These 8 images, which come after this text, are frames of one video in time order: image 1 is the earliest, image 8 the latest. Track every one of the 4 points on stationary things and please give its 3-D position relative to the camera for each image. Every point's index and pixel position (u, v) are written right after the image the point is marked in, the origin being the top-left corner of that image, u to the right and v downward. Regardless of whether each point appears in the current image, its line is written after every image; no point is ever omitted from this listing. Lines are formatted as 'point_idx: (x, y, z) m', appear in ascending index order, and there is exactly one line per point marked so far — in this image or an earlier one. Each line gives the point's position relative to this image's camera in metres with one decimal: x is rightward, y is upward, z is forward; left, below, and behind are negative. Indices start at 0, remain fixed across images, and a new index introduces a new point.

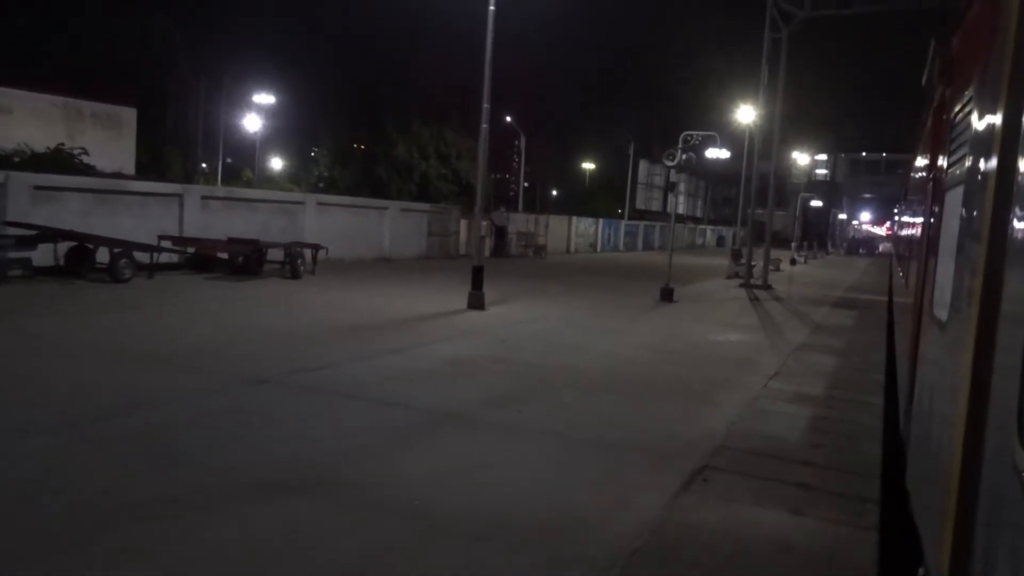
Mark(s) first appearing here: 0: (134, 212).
0: (-7.7, +1.6, +17.0) m
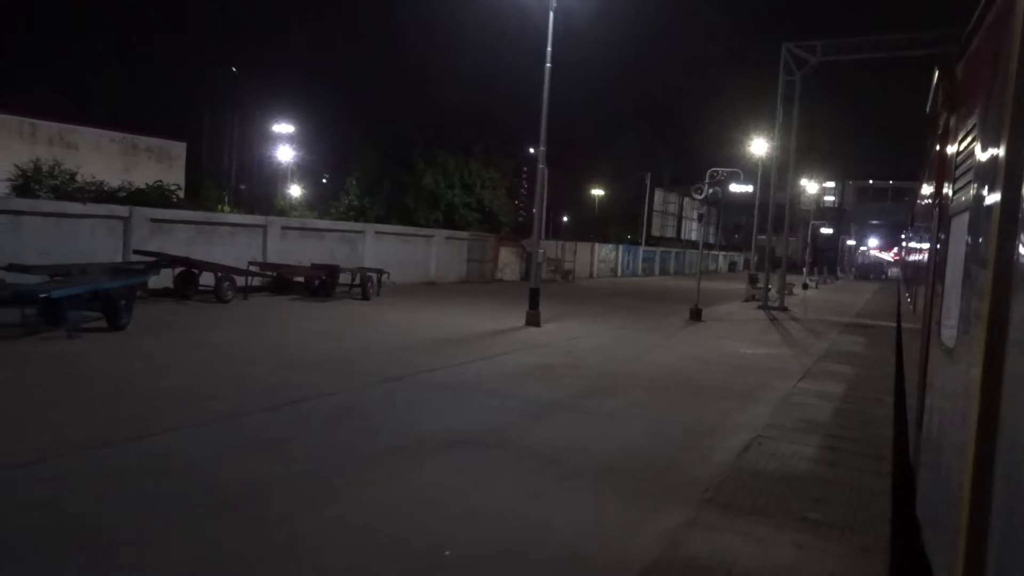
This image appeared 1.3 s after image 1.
0: (-6.6, +1.1, +19.3) m
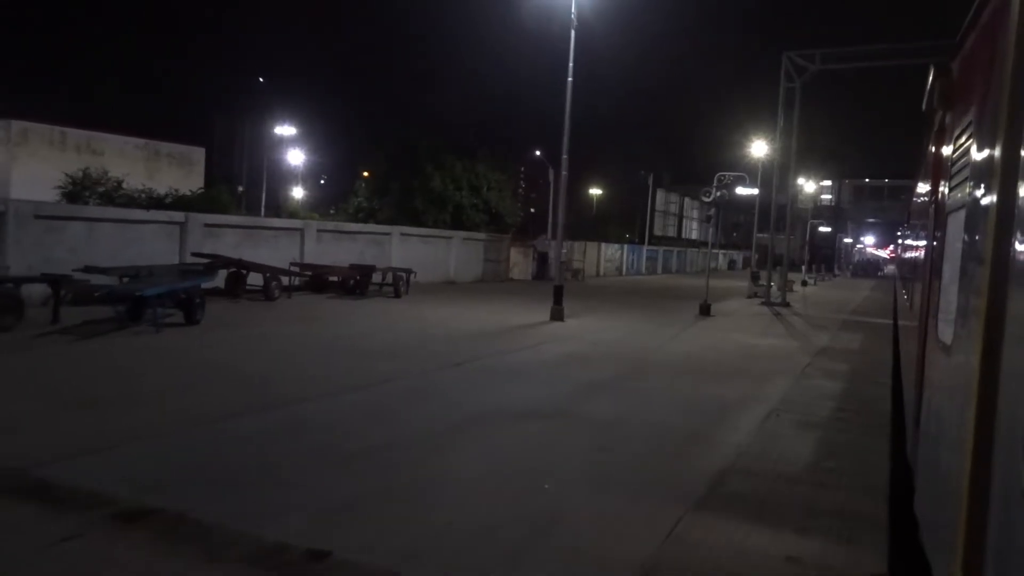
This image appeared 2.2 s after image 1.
0: (-6.0, +1.1, +20.7) m
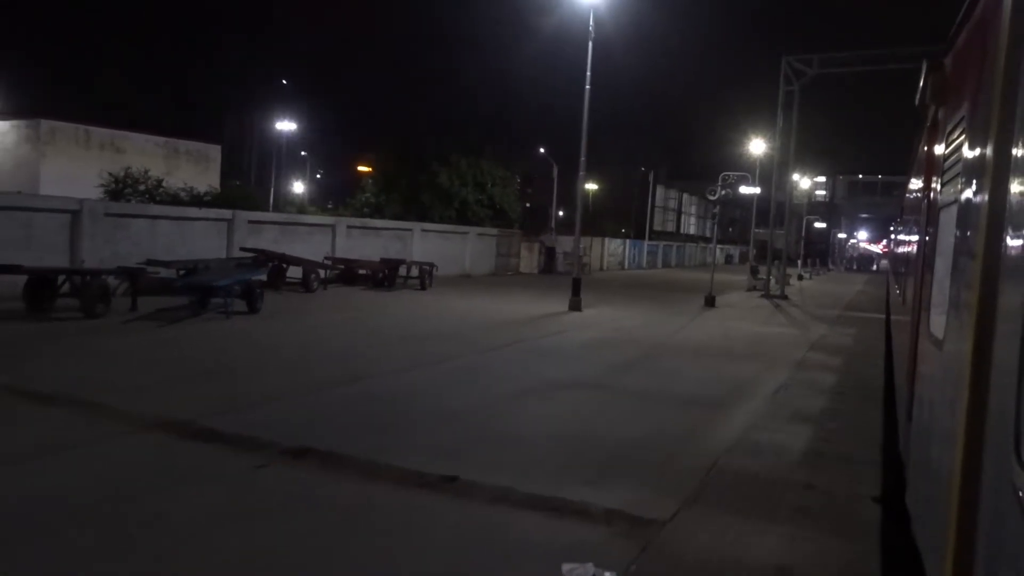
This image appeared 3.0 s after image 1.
0: (-5.5, +1.3, +22.1) m
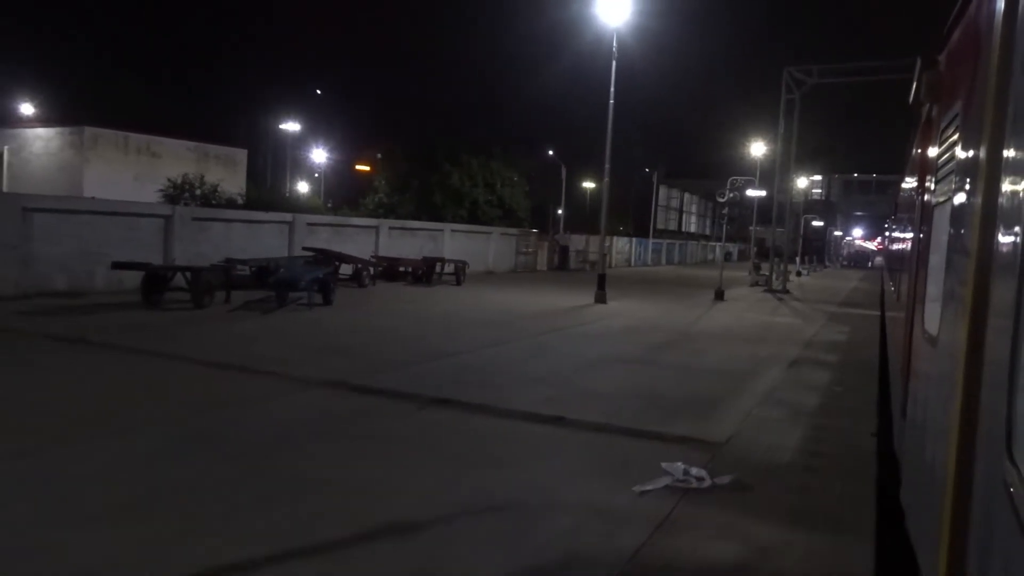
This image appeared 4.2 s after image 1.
0: (-4.7, +1.4, +24.3) m
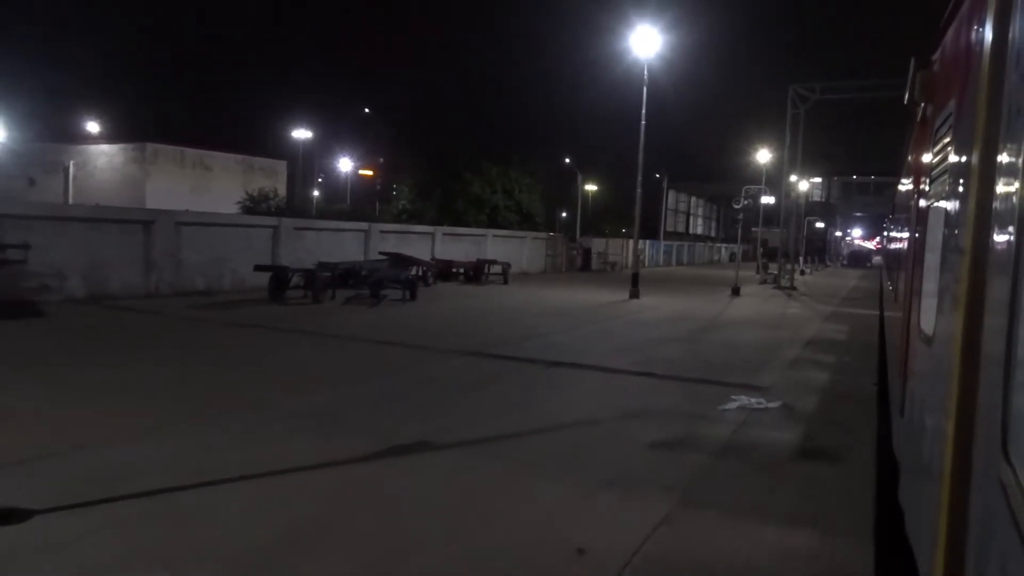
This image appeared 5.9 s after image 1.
0: (-3.3, +1.5, +27.5) m
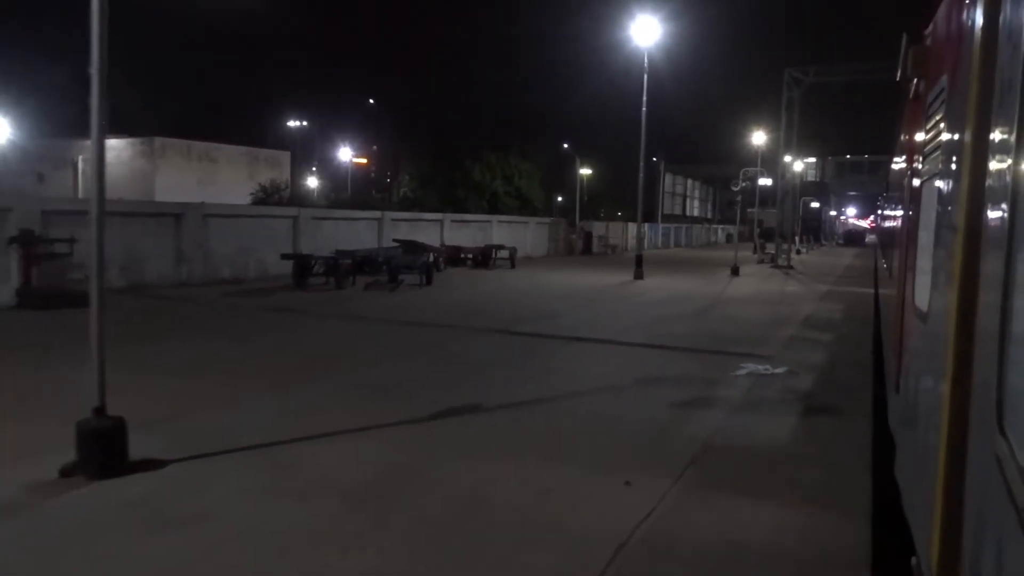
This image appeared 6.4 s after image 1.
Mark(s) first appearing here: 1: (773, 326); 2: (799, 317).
0: (-3.0, +1.9, +28.4) m
1: (+5.9, -0.7, +18.4) m
2: (+7.2, -0.6, +20.7) m
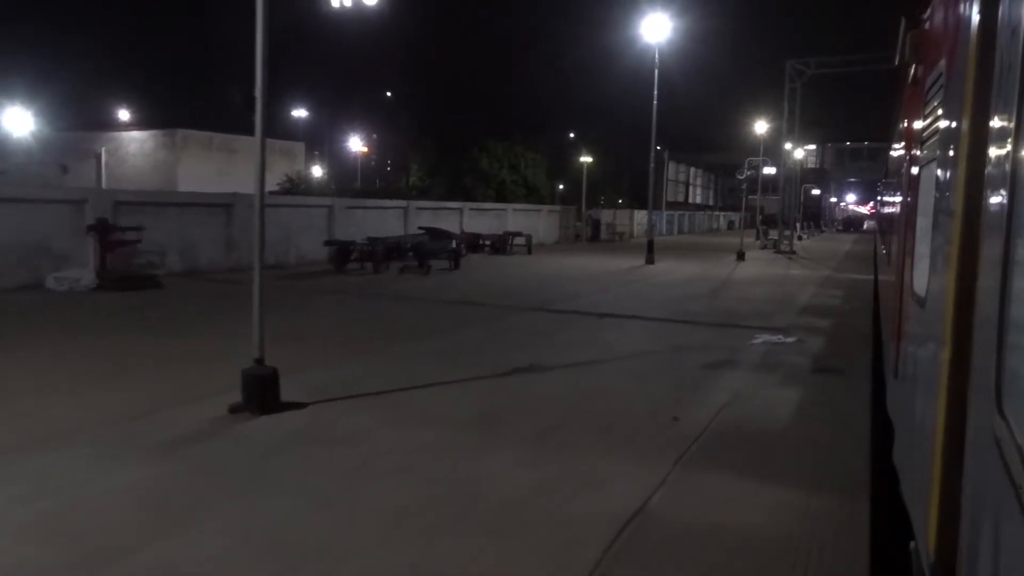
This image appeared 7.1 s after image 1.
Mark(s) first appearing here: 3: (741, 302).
0: (-2.4, +2.5, +29.8) m
1: (+6.5, -0.3, +19.8) m
2: (+7.8, -0.1, +22.2) m
3: (+5.7, -0.2, +20.1) m
